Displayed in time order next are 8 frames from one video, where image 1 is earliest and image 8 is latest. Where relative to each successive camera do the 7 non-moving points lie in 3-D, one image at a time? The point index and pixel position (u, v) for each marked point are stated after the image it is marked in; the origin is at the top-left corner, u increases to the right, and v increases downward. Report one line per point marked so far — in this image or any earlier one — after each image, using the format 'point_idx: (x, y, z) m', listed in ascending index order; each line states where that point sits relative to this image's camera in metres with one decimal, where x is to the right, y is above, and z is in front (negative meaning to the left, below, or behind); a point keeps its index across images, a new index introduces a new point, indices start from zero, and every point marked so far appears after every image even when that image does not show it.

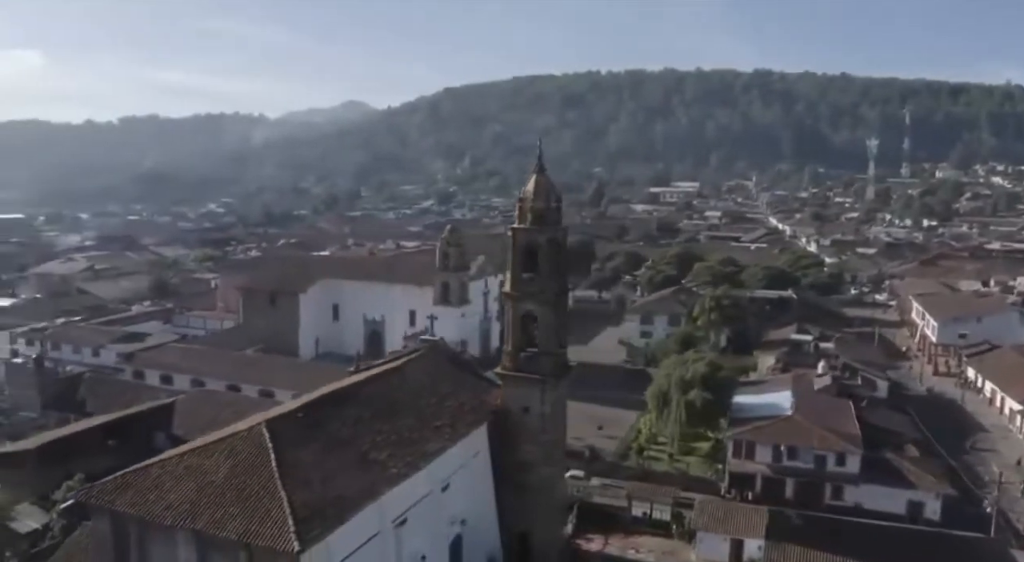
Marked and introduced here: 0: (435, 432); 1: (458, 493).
0: (-2.0, -3.3, +19.0) m
1: (-1.3, -5.0, +20.0) m
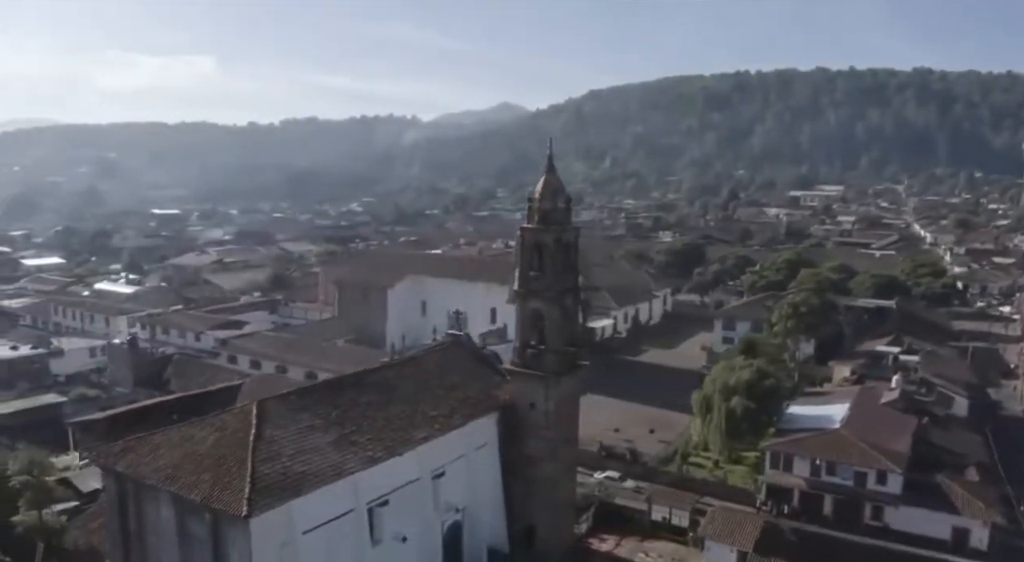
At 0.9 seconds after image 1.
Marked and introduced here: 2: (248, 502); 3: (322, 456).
0: (-2.2, -3.2, +19.7) m
1: (-1.3, -4.9, +20.5) m
2: (-5.1, -3.9, +15.3) m
3: (-4.0, -3.5, +17.1) m
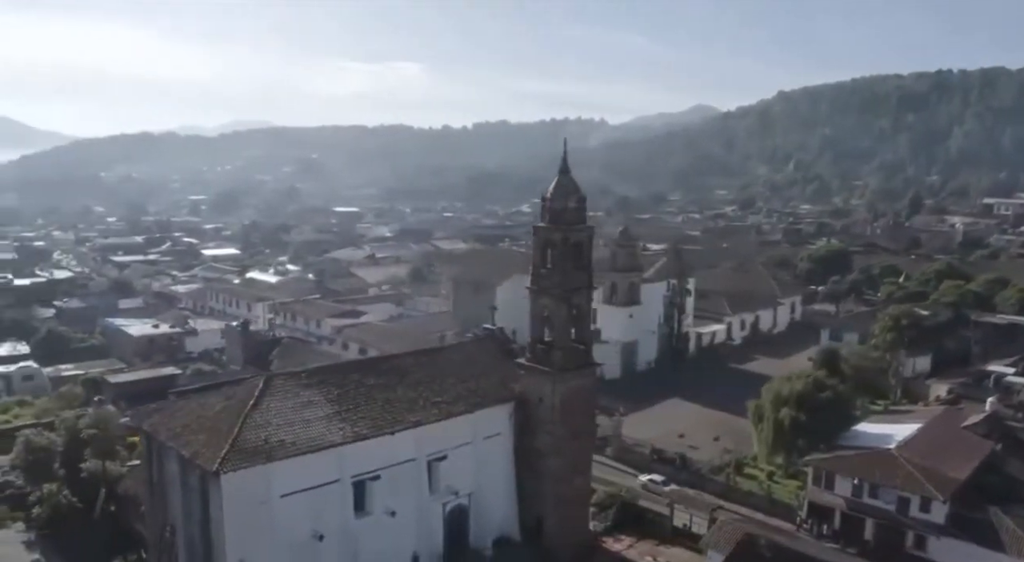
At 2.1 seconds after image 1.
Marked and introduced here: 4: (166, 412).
0: (-2.2, -3.0, +20.8) m
1: (-1.3, -4.7, +21.4) m
2: (-6.0, -3.6, +17.1) m
3: (-4.6, -3.3, +18.7) m
4: (-8.2, -3.1, +19.9) m
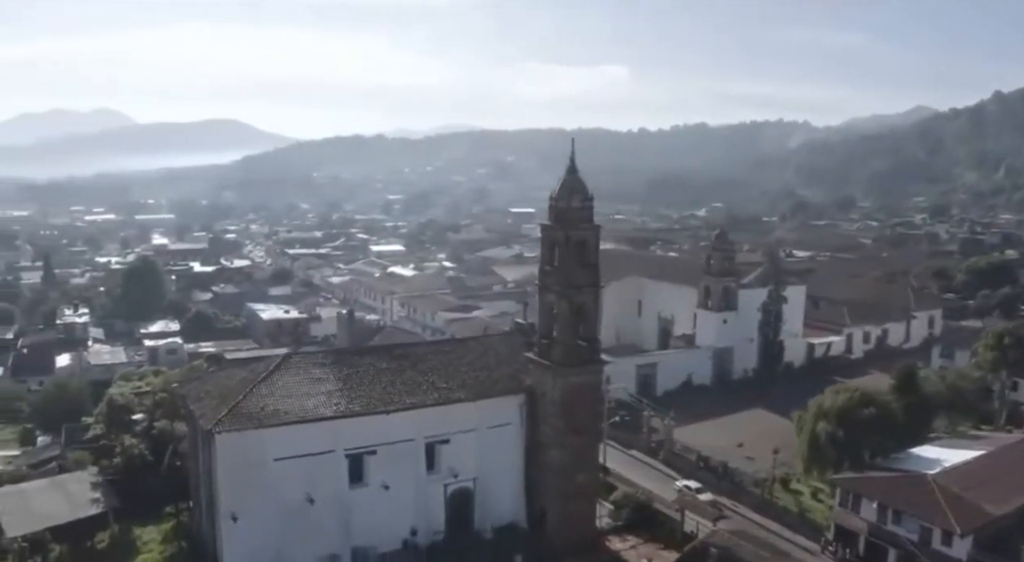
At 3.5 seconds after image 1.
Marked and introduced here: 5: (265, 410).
0: (-2.3, -2.8, +22.1) m
1: (-1.3, -4.5, +22.5) m
2: (-6.8, -3.2, +19.4) m
3: (-5.1, -2.9, +20.6) m
4: (-8.3, -2.7, +22.6) m
5: (-5.9, -3.1, +20.0) m
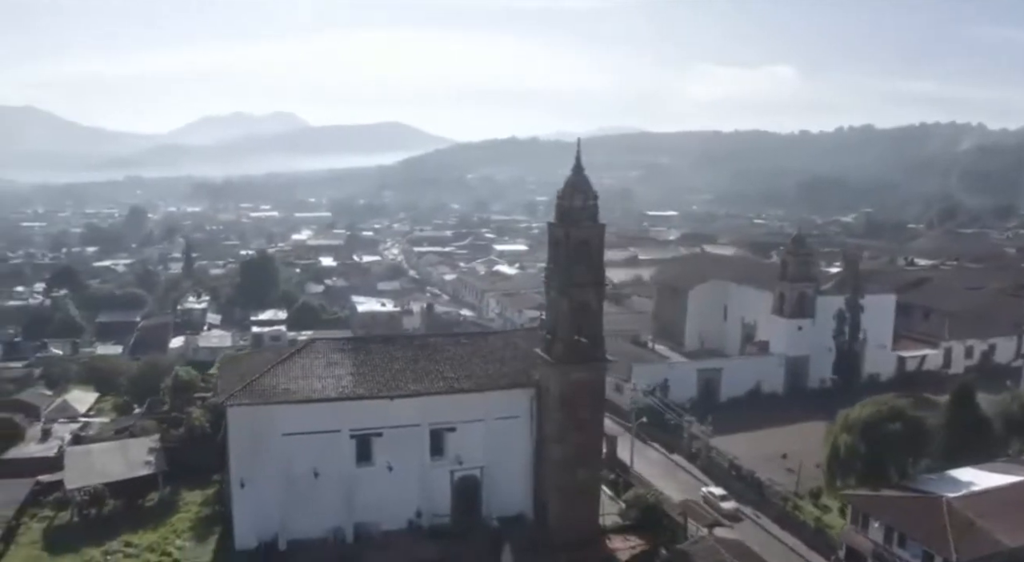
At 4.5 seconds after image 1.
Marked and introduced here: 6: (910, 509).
0: (-2.1, -2.7, +23.1) m
1: (-1.1, -4.4, +23.4) m
2: (-7.1, -2.9, +21.3) m
3: (-5.2, -2.7, +22.2) m
4: (-8.0, -2.4, +24.7) m
5: (-6.1, -2.8, +21.7) m
6: (+9.7, -5.4, +20.2) m
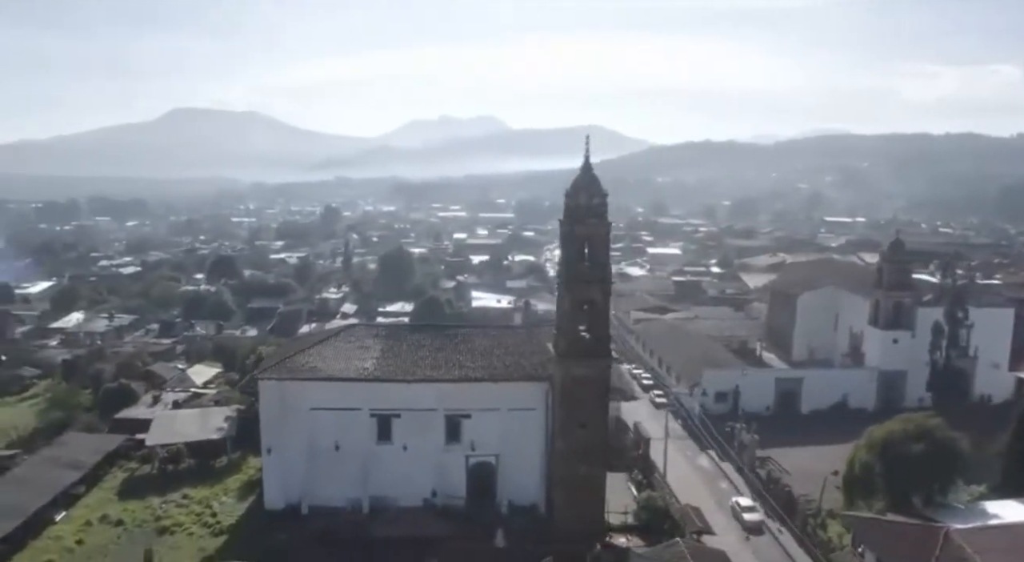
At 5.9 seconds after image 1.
0: (-1.7, -2.5, +24.3) m
1: (-0.8, -4.2, +24.3) m
2: (-7.0, -2.5, +23.7) m
3: (-4.9, -2.4, +24.1) m
4: (-7.1, -2.0, +27.2) m
5: (-5.9, -2.5, +23.9) m
6: (+9.0, -5.6, +18.8) m
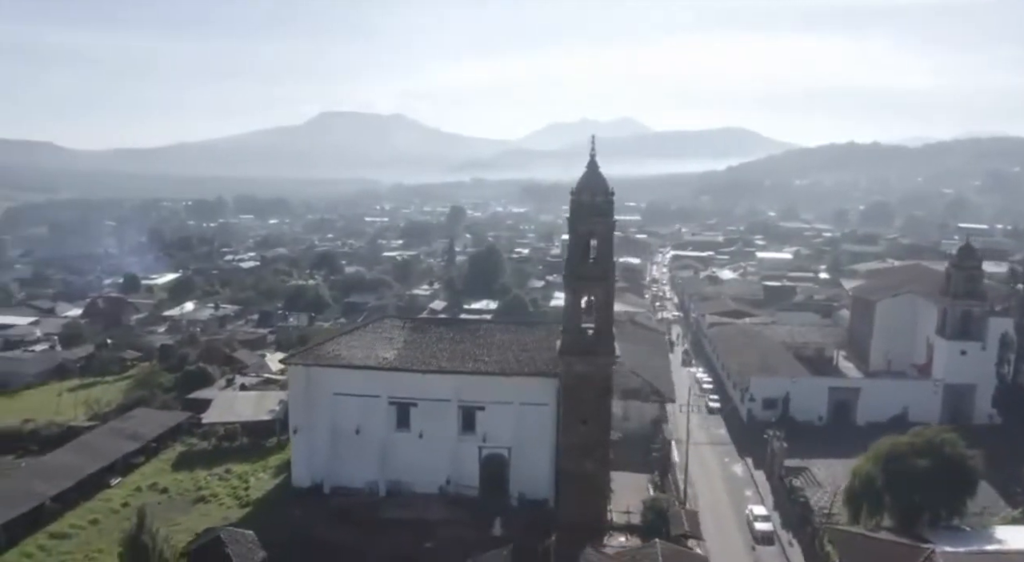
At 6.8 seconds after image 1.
0: (-1.3, -2.4, +25.2) m
1: (-0.4, -4.1, +25.0) m
2: (-6.7, -2.3, +25.4) m
3: (-4.5, -2.2, +25.4) m
4: (-6.1, -1.8, +28.8) m
5: (-5.5, -2.2, +25.4) m
6: (+8.3, -5.7, +17.9) m
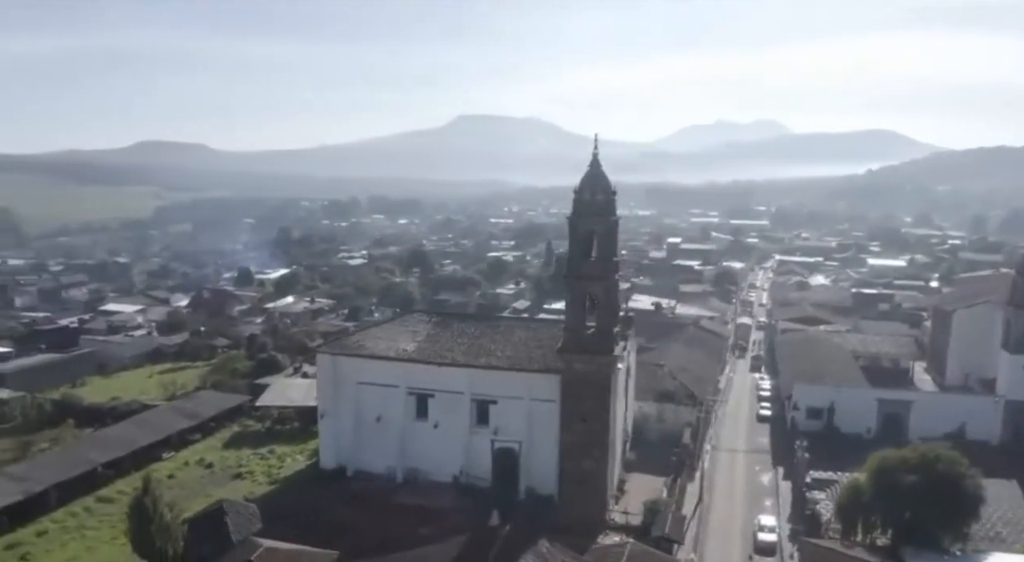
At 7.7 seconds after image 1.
0: (-0.9, -2.3, +26.0) m
1: (-0.1, -4.1, +25.7) m
2: (-6.2, -2.1, +27.1) m
3: (-4.0, -2.1, +26.8) m
4: (-5.0, -1.6, +30.4) m
5: (-5.0, -2.1, +26.9) m
6: (+7.3, -5.8, +17.3) m
